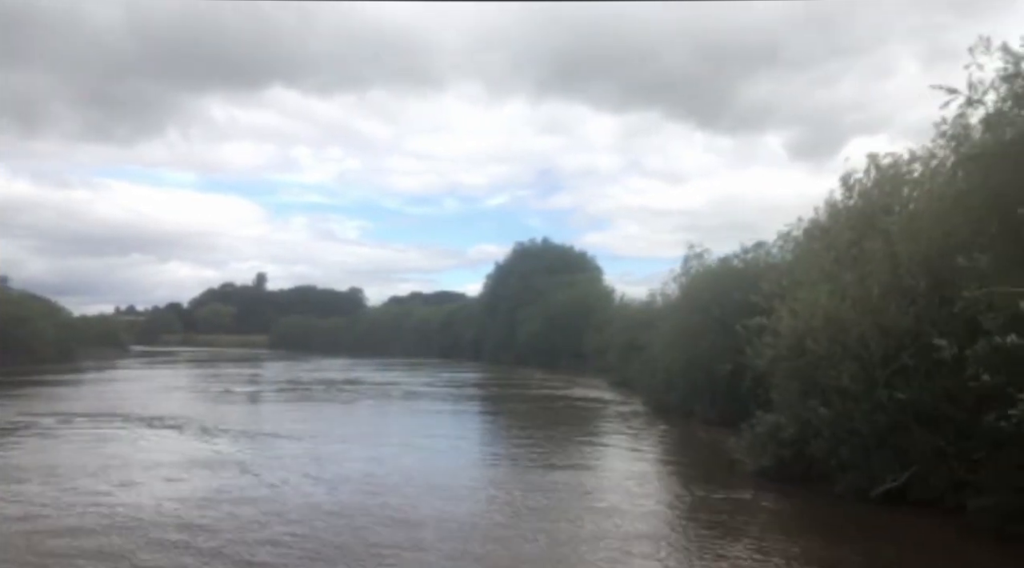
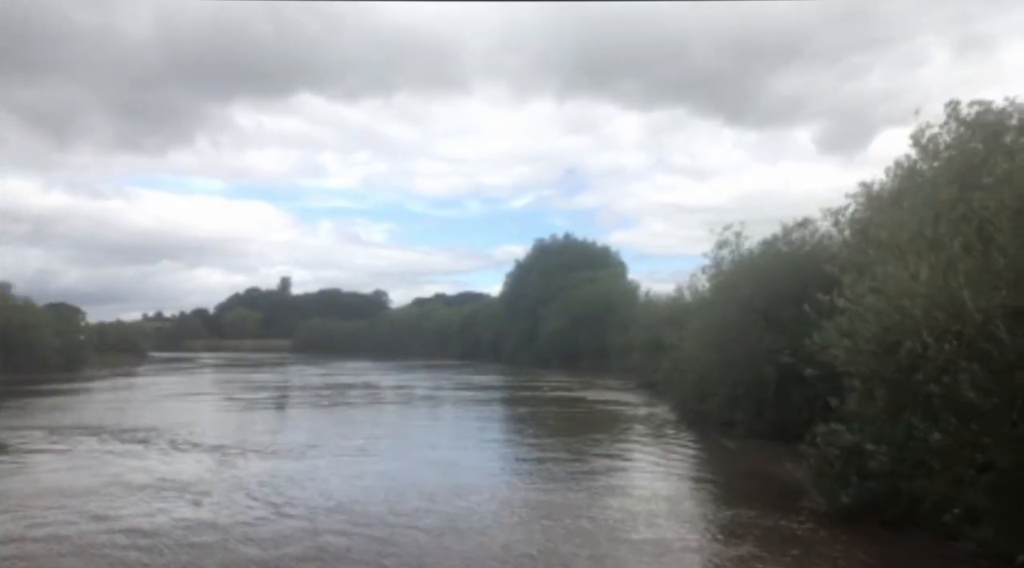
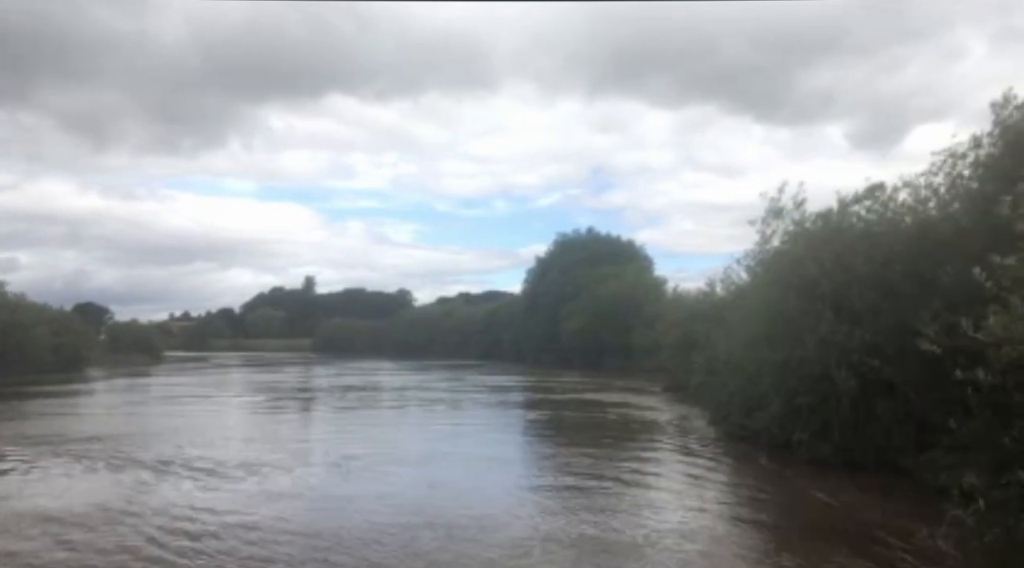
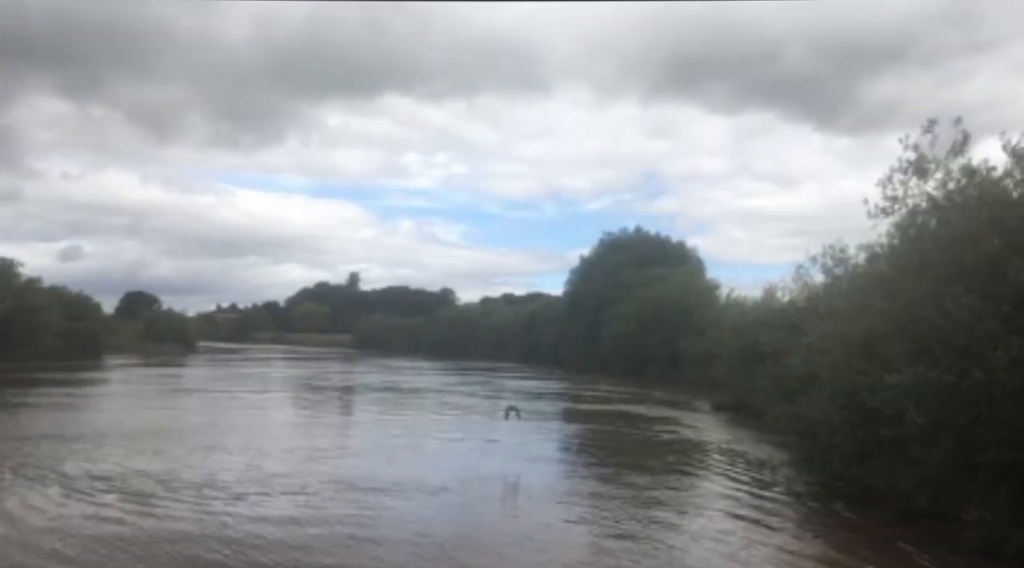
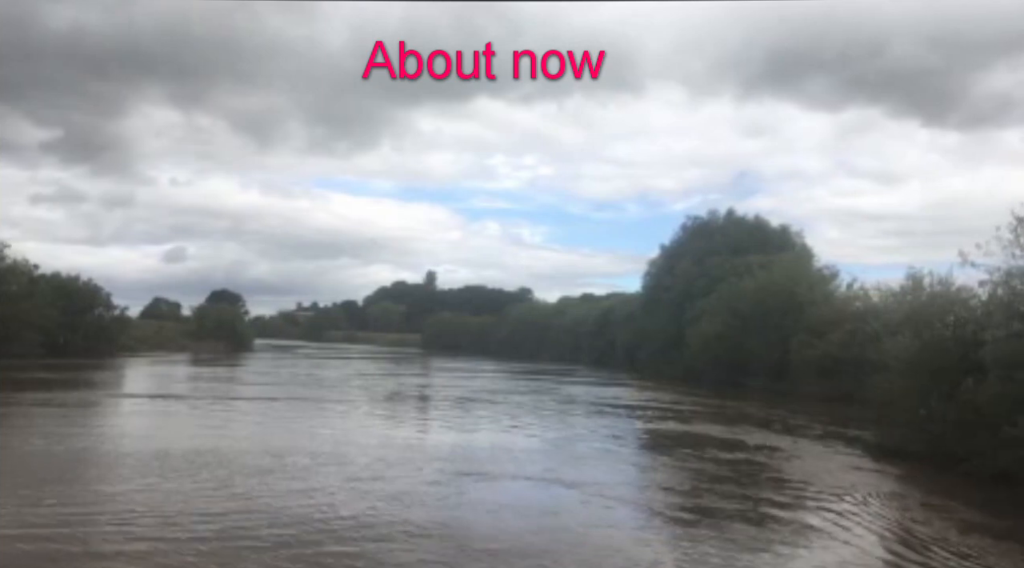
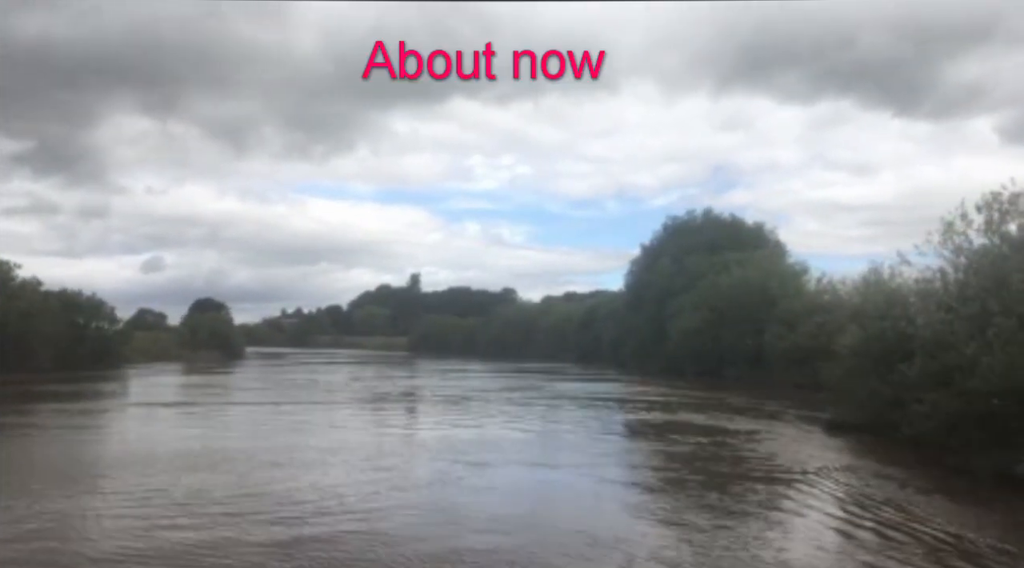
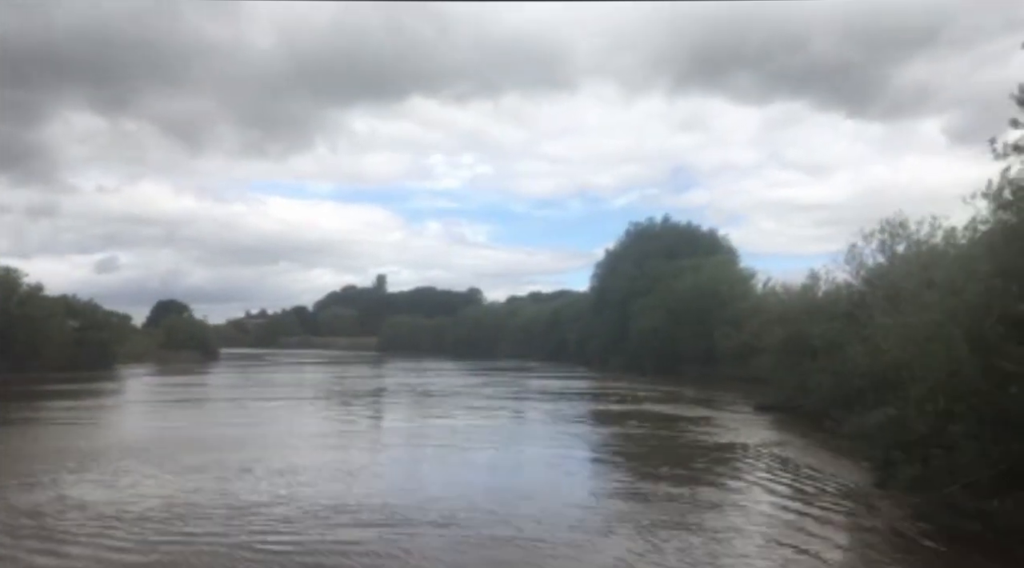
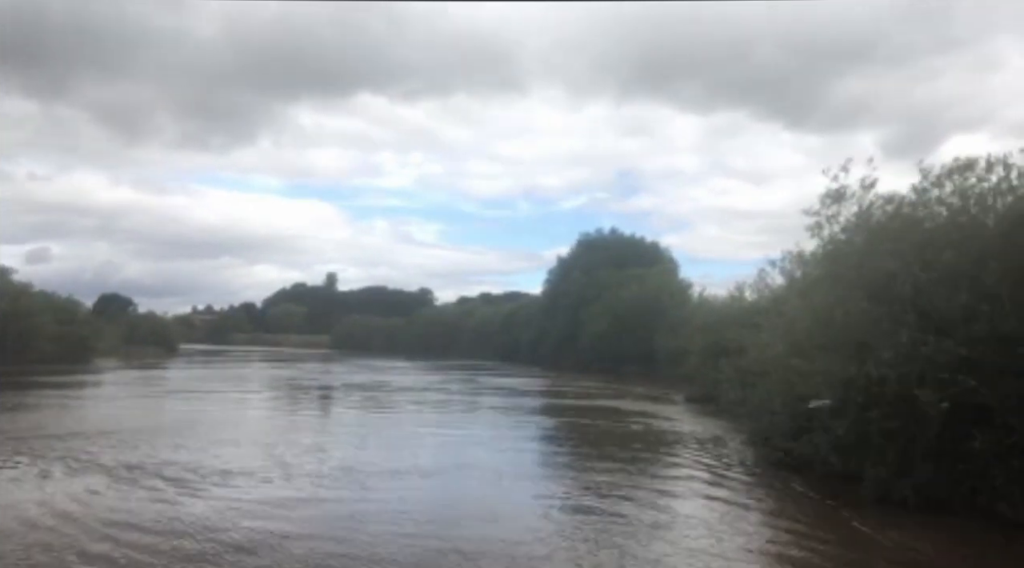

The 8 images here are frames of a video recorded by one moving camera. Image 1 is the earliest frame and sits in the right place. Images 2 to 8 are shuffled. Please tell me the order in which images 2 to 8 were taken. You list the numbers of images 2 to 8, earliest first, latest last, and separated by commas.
2, 3, 8, 4, 7, 6, 5
